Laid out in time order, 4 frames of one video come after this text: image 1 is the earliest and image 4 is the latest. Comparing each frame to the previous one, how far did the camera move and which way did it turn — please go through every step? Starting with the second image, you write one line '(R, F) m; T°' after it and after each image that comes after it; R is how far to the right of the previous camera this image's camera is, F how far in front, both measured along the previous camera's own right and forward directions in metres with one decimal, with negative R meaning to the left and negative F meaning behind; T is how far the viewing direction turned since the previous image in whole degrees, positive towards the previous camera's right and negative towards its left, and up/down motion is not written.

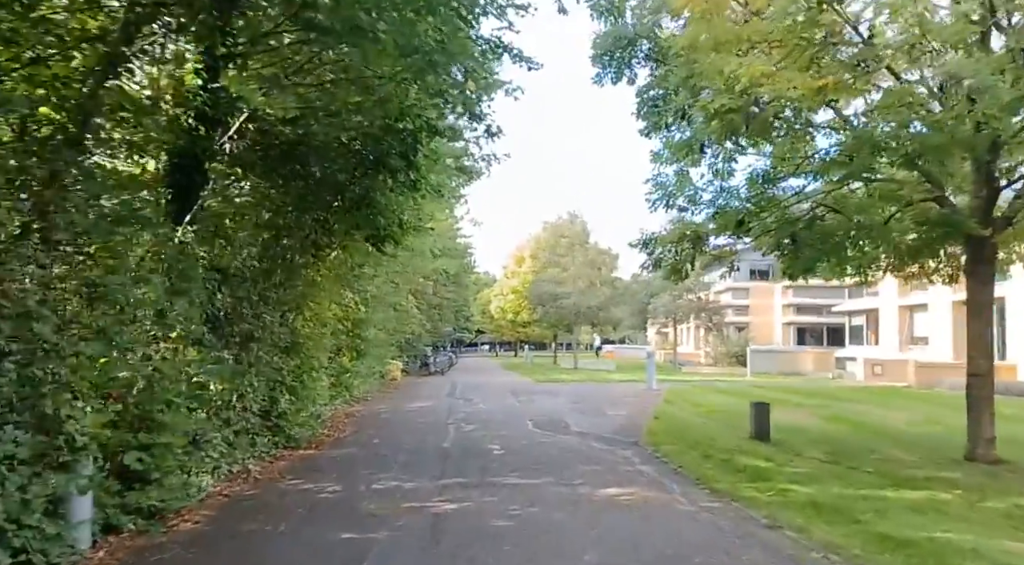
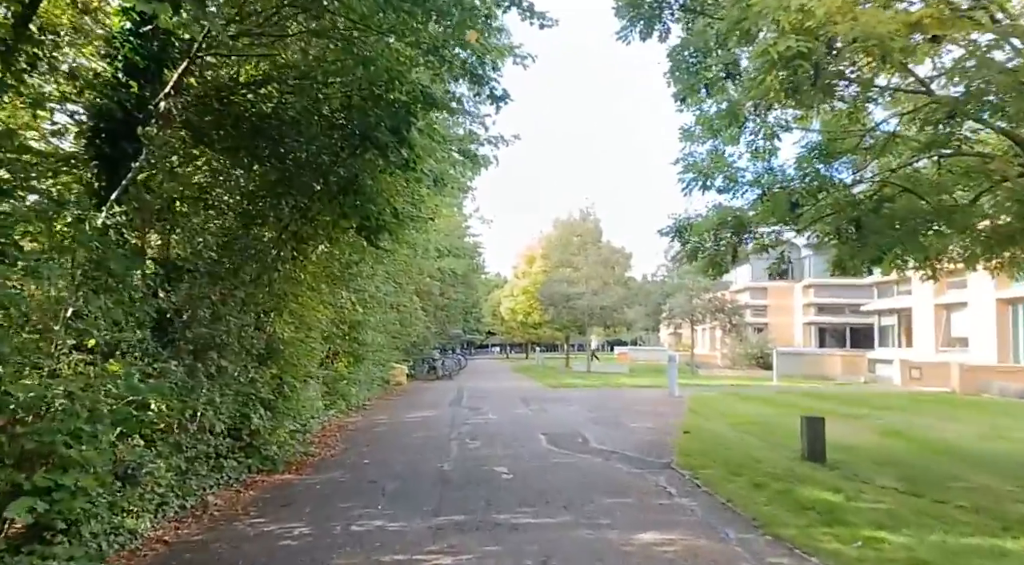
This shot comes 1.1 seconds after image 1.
(0.0, +1.7) m; -1°
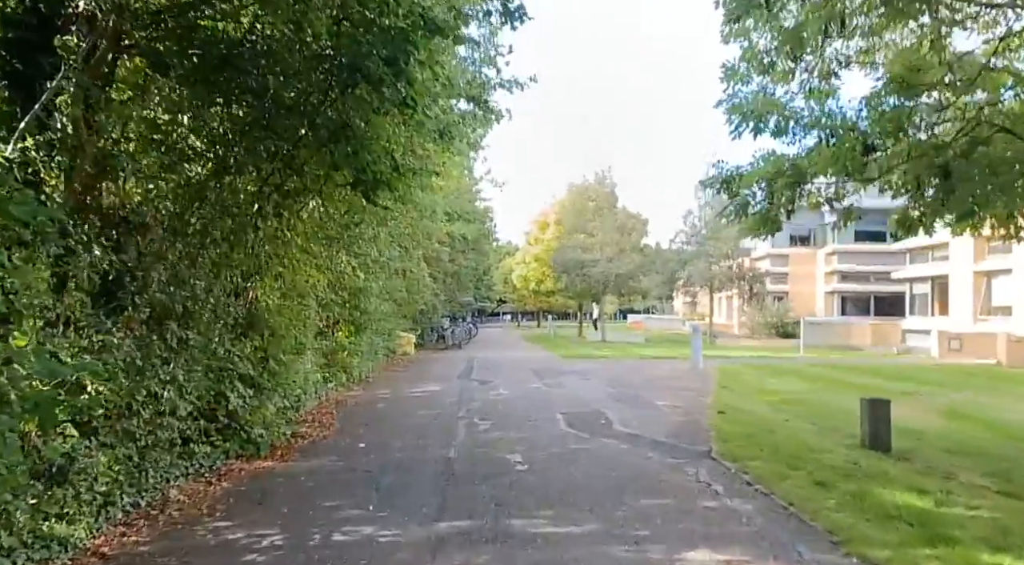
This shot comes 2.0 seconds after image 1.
(0.0, +1.4) m; -1°
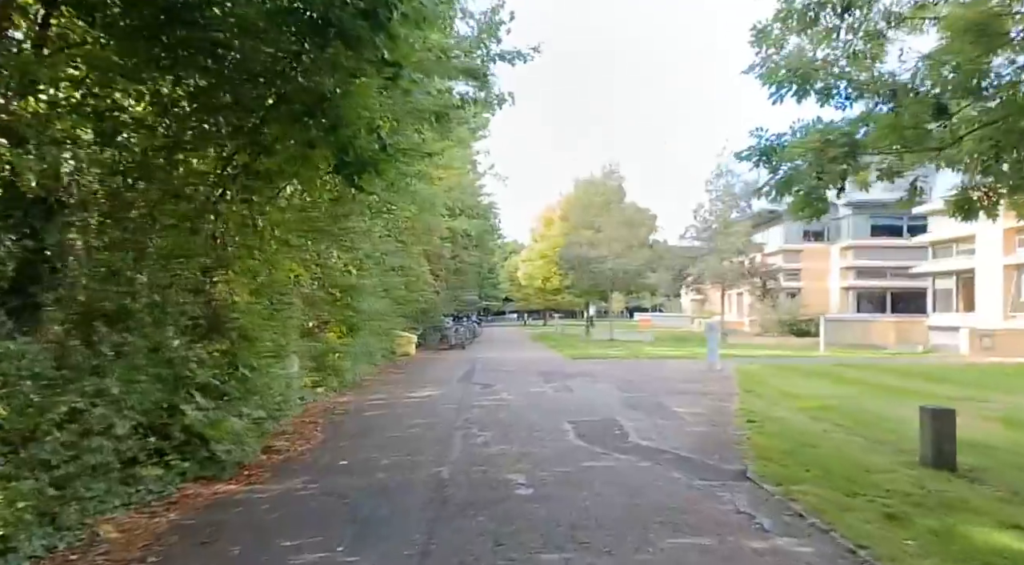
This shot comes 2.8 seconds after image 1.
(0.0, +1.2) m; 0°
